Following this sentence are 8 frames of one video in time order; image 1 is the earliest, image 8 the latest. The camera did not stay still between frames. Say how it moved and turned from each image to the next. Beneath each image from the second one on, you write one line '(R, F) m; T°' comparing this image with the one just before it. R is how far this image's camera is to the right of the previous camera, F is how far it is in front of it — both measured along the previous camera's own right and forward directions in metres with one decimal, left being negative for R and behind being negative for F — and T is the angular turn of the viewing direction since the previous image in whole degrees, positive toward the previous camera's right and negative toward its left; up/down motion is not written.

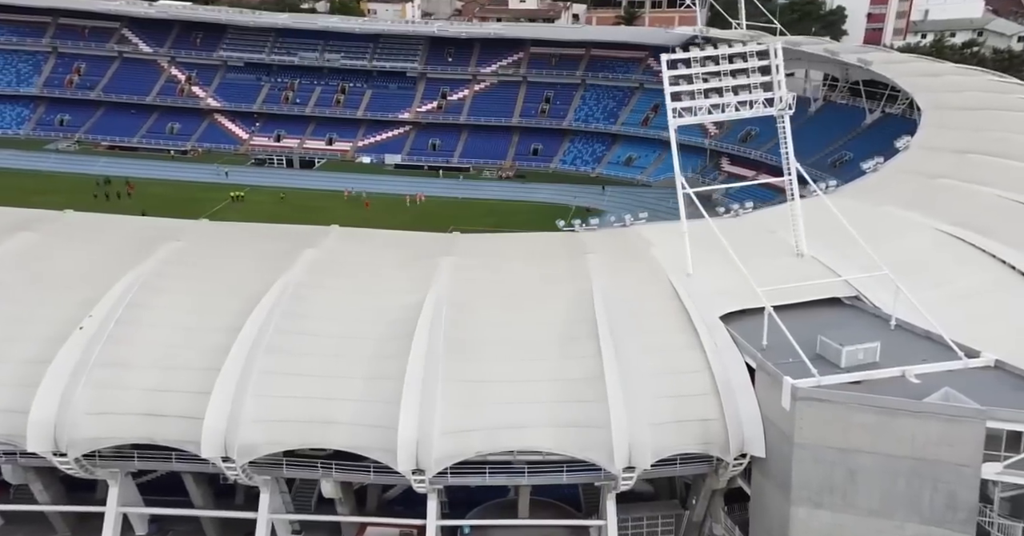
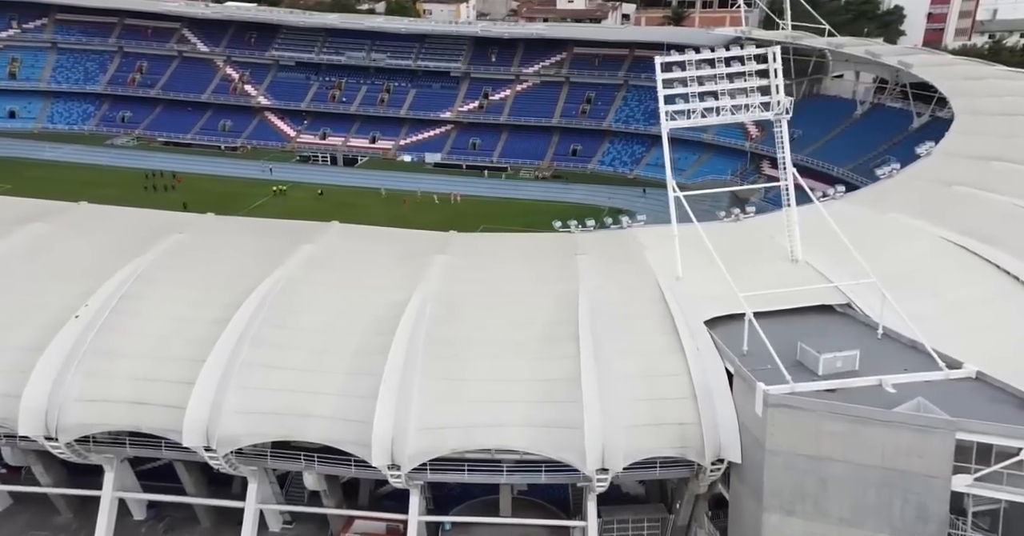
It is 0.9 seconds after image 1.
(+1.3, -0.2) m; -3°
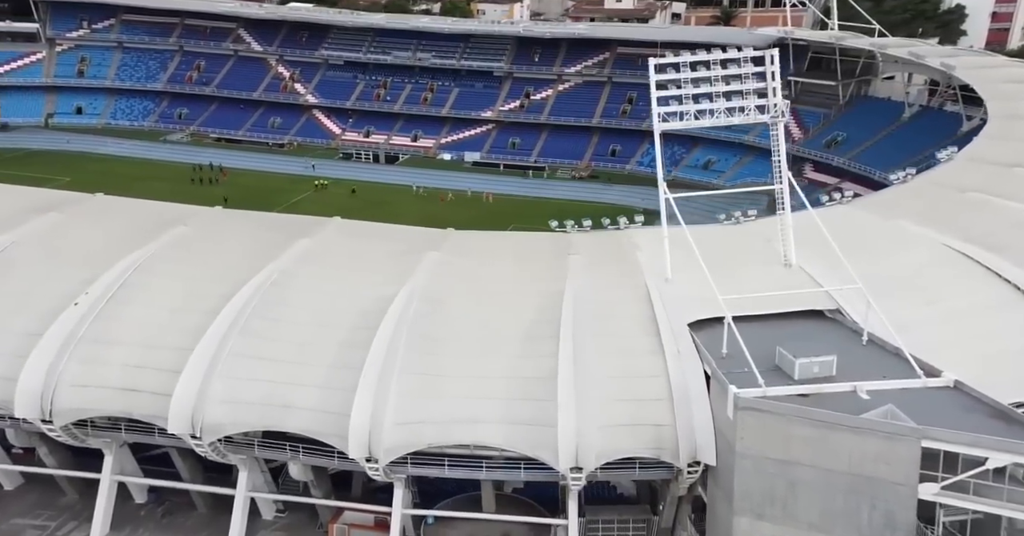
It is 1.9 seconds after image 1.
(+1.3, -0.2) m; -3°
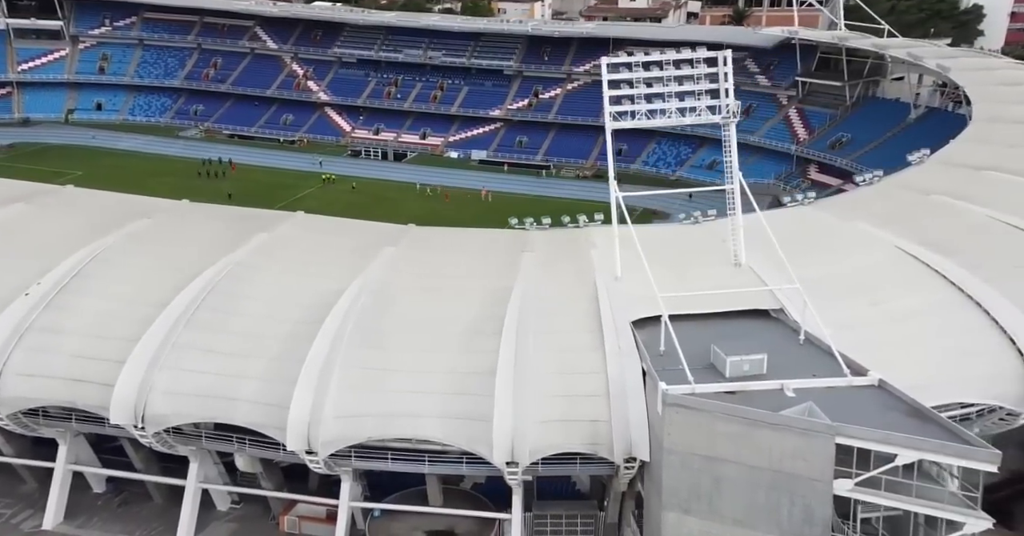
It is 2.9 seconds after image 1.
(+1.5, -0.2) m; -1°
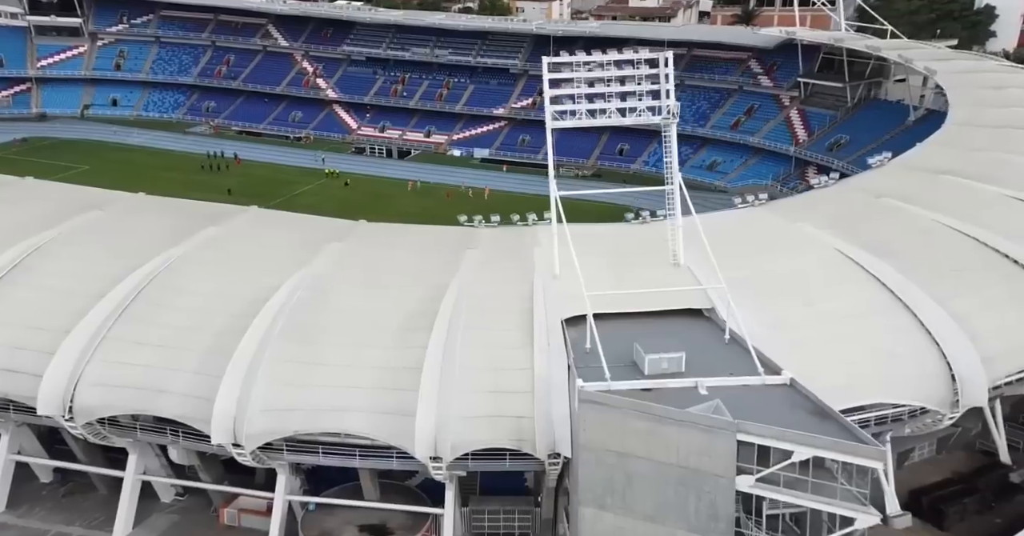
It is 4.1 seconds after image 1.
(+1.7, -0.2) m; 0°
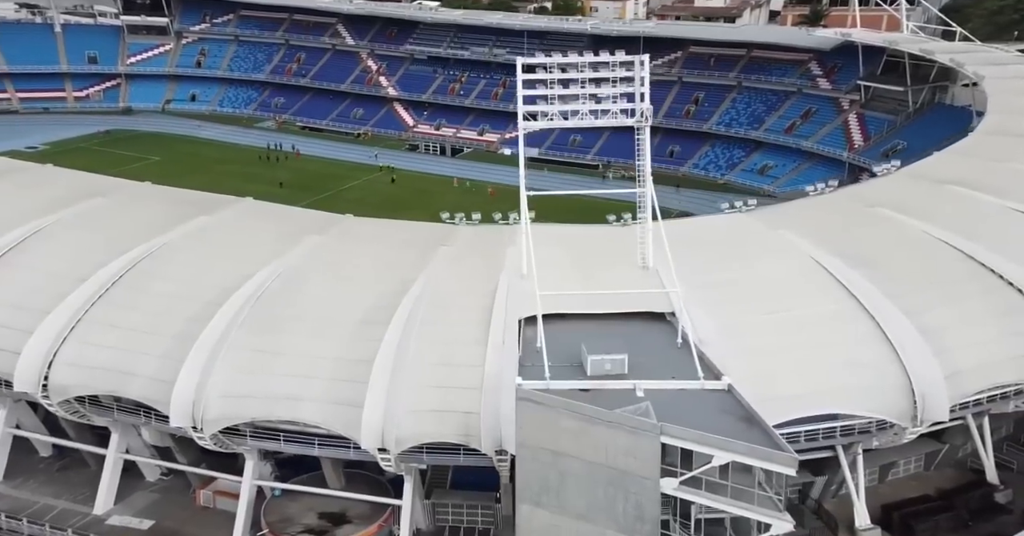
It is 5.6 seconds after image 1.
(+2.2, -0.2) m; -4°
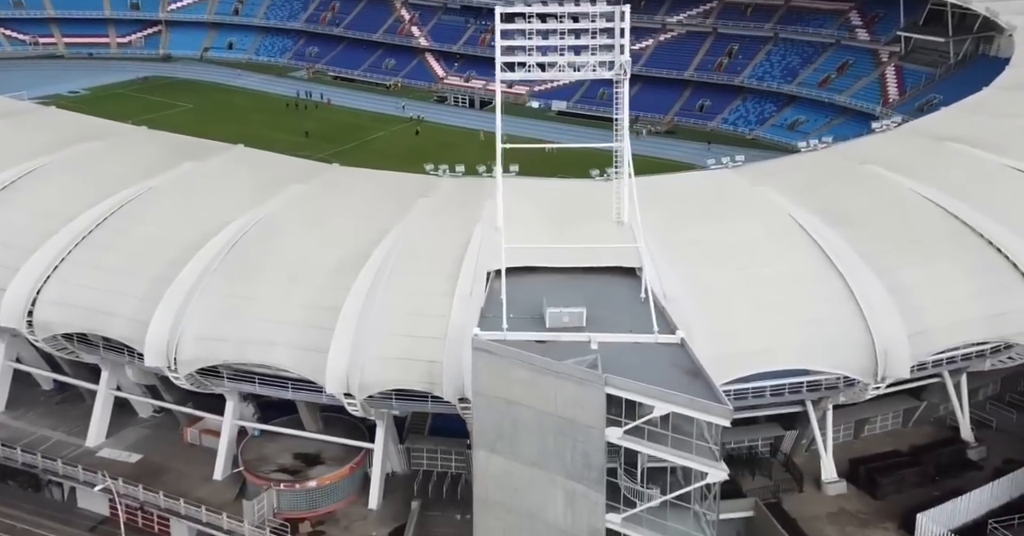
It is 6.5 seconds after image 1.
(+1.4, -0.2) m; -2°
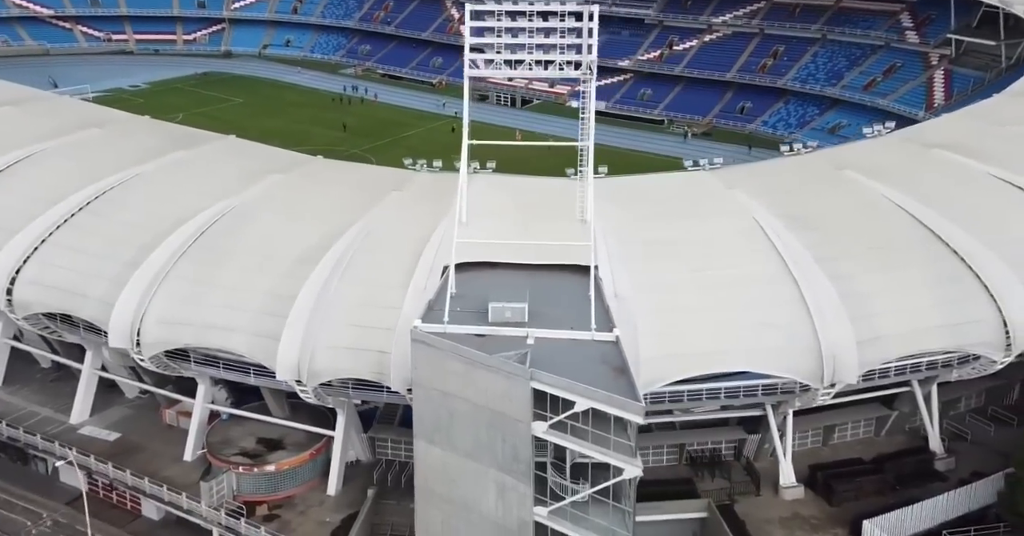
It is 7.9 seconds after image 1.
(+2.0, -0.2) m; -3°
